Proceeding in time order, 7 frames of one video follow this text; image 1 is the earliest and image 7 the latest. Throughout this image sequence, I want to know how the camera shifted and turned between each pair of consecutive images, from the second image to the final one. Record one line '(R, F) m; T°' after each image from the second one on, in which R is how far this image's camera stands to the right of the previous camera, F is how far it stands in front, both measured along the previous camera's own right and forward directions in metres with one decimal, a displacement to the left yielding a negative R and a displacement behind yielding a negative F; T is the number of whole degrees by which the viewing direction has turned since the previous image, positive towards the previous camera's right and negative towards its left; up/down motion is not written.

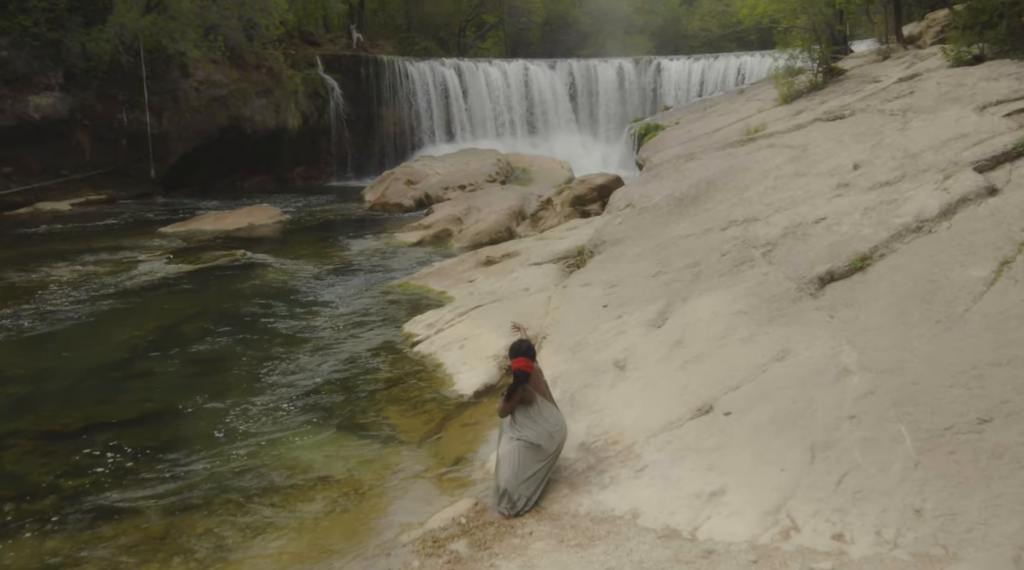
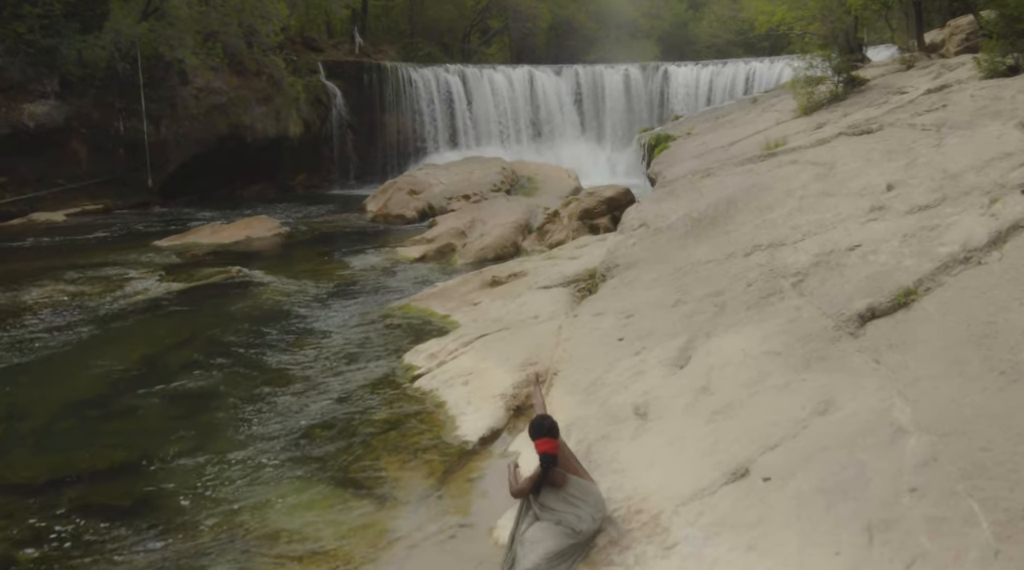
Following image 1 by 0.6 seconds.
(0.0, +0.5) m; 0°
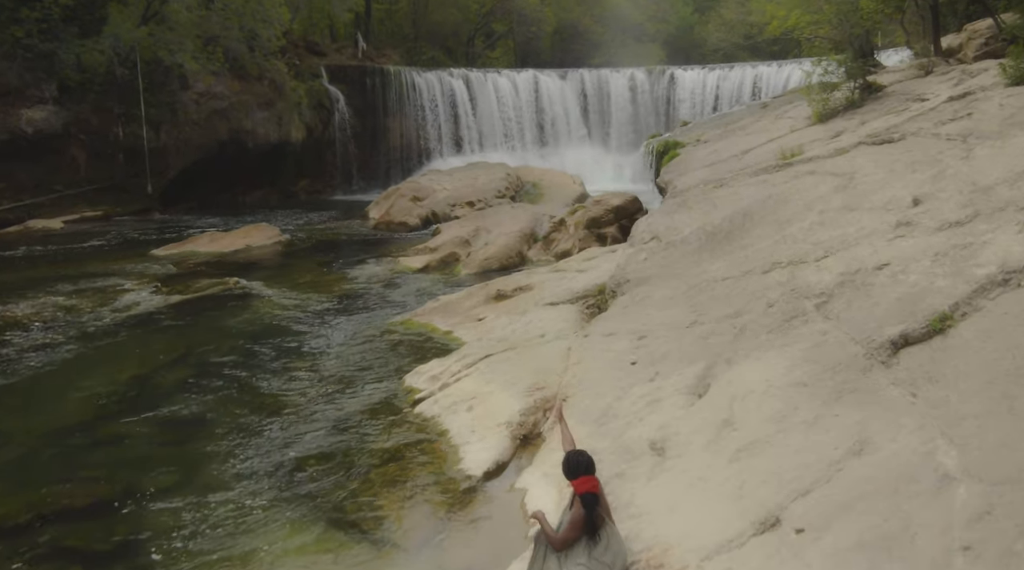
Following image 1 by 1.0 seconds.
(0.0, +0.3) m; 0°
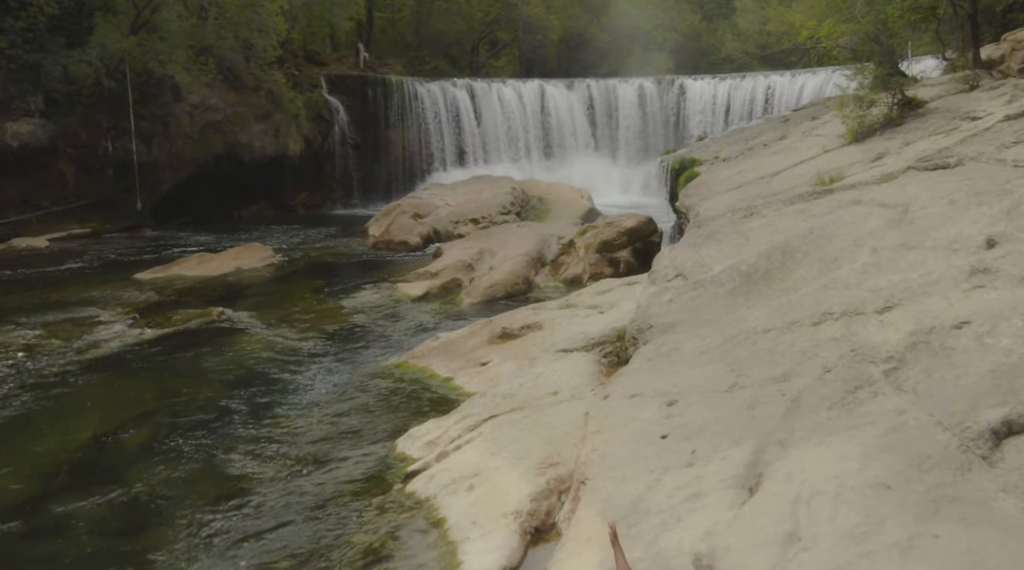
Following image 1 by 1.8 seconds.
(0.0, +0.8) m; 0°
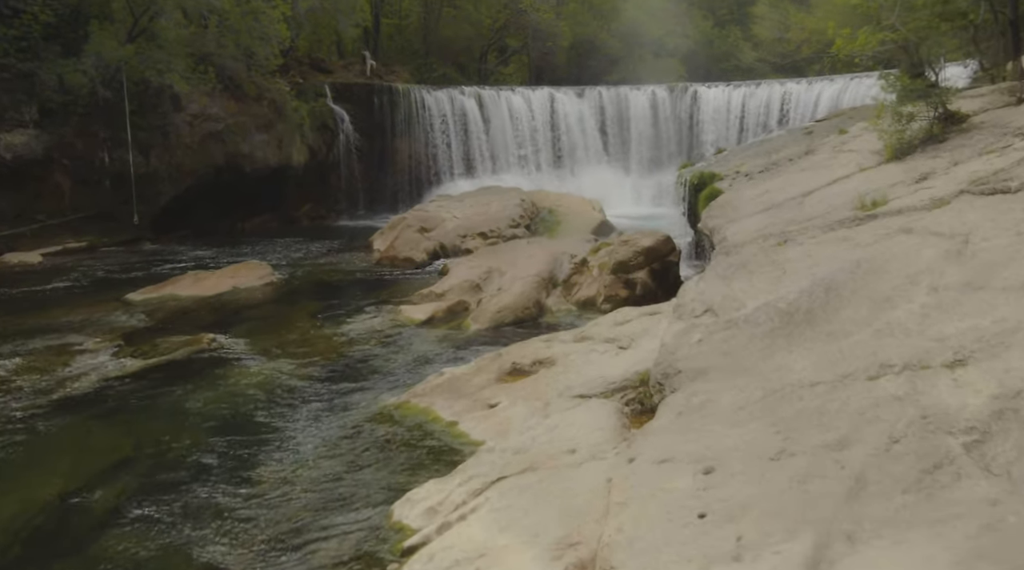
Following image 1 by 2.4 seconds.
(0.0, +0.6) m; -1°
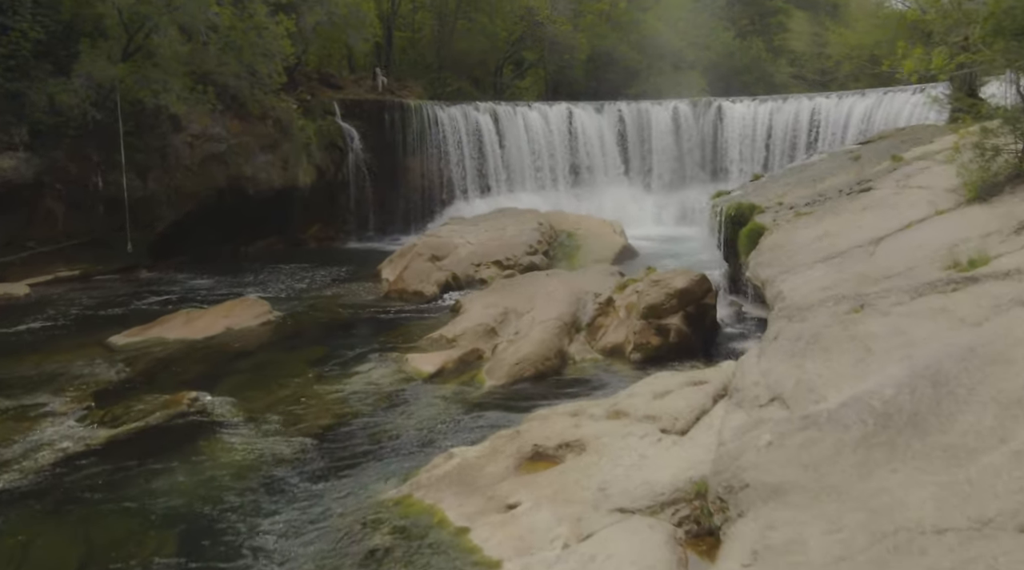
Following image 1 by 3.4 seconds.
(0.0, +1.1) m; -1°
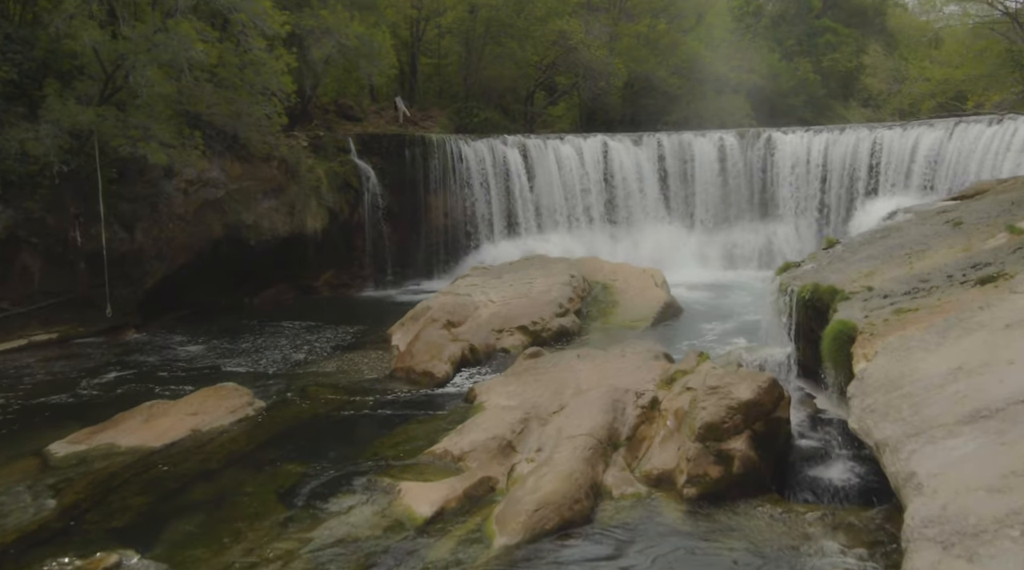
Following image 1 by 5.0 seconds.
(+0.1, +2.0) m; -2°
